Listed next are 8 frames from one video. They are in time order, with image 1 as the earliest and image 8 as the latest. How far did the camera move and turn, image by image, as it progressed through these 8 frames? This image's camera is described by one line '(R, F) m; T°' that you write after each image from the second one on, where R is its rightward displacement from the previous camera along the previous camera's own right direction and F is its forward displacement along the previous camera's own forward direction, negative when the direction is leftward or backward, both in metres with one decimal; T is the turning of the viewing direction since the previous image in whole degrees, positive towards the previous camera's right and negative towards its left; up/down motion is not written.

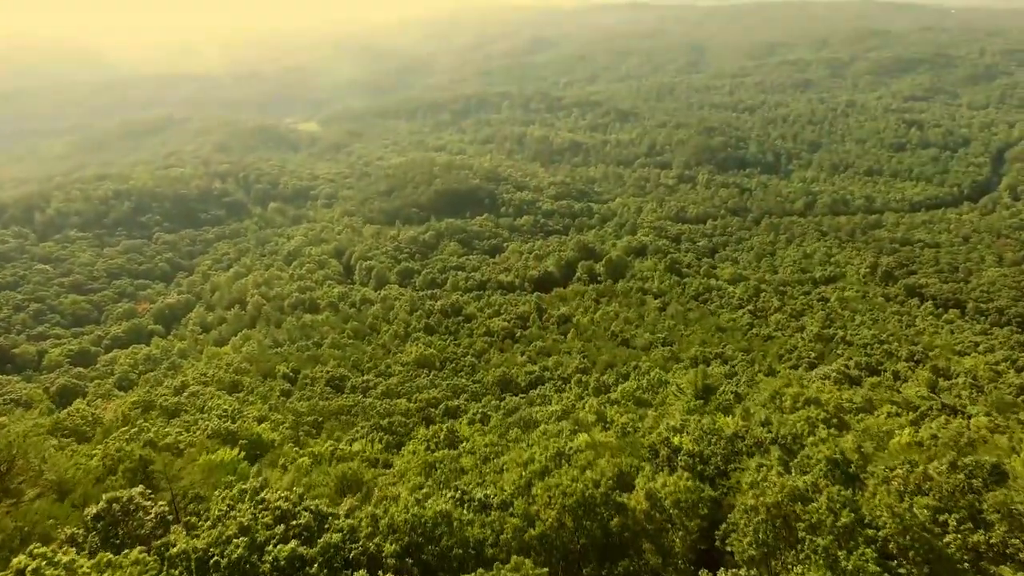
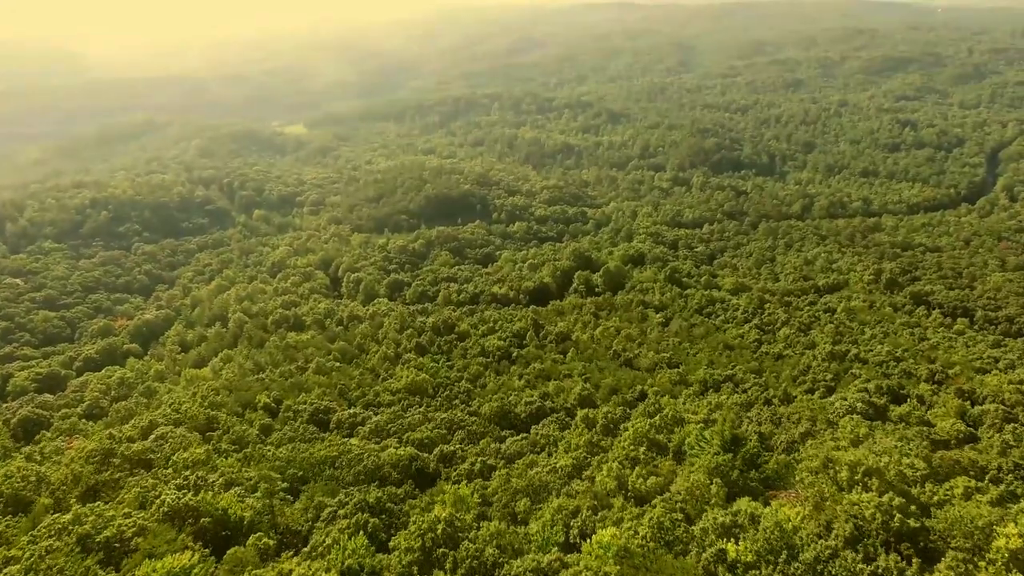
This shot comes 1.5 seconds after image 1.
(-0.3, +1.9) m; +1°
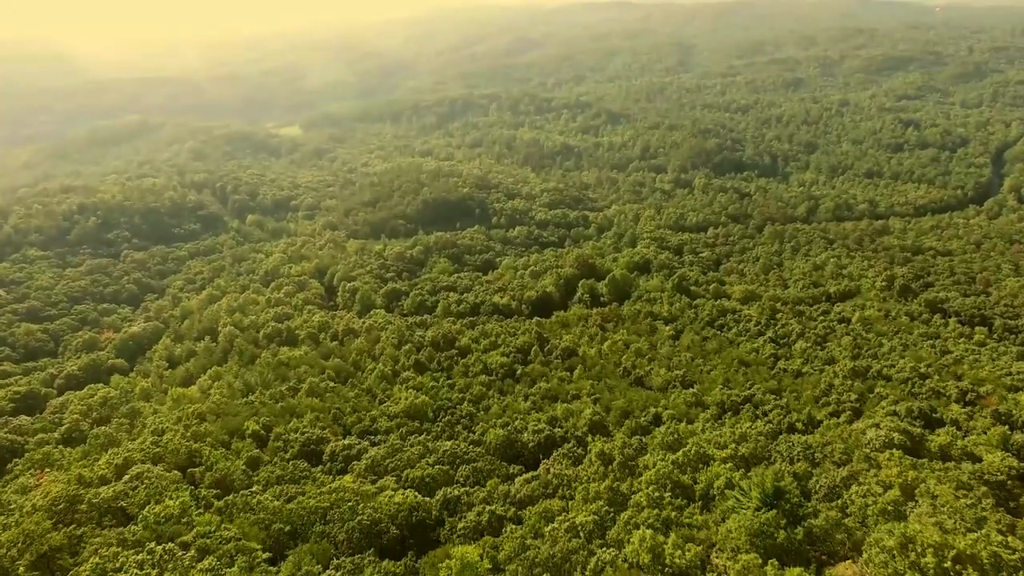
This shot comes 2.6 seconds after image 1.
(-0.3, +1.7) m; 0°
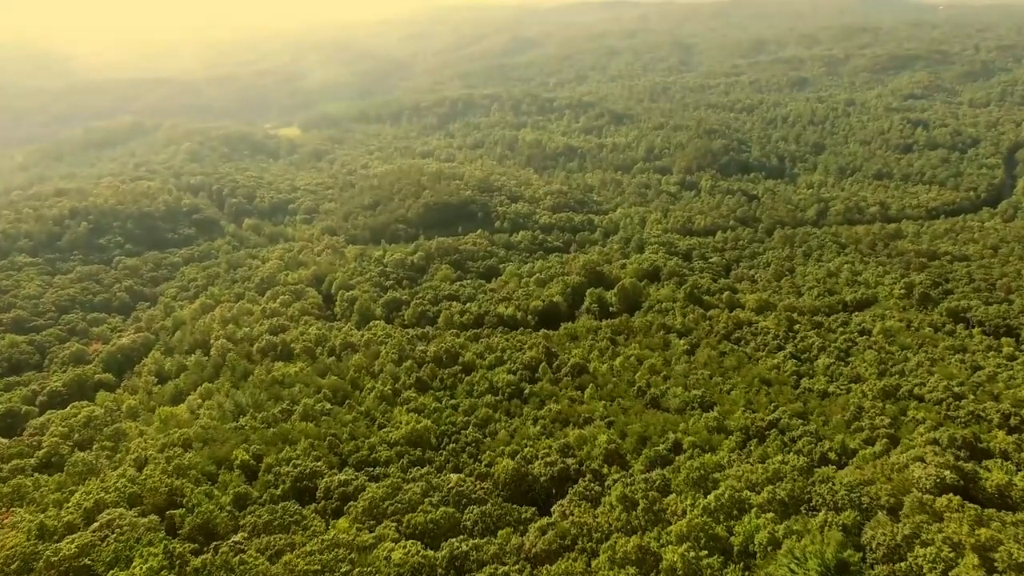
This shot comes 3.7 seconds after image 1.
(-0.3, +1.9) m; 0°
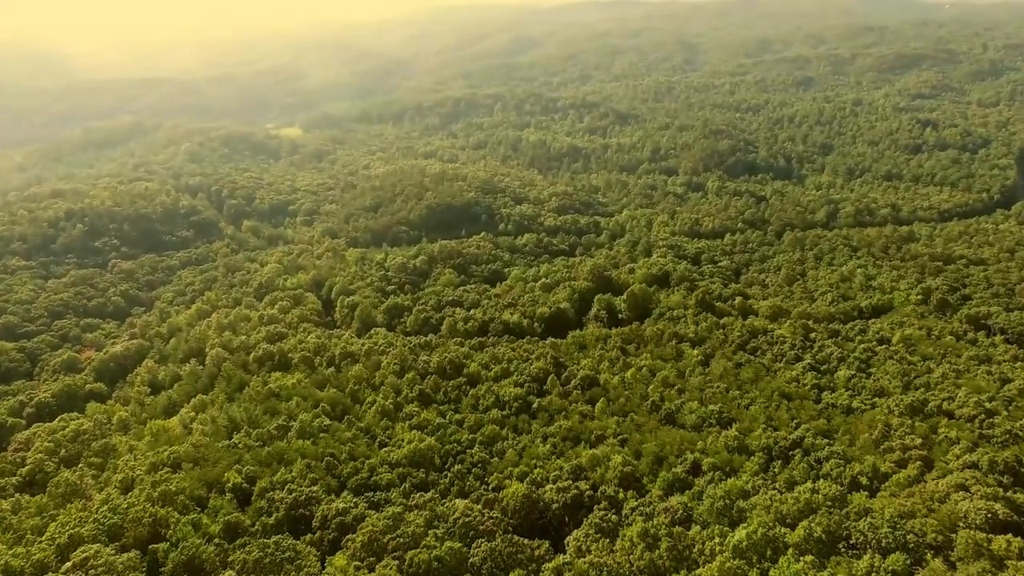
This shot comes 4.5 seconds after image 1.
(-0.2, +1.4) m; 0°
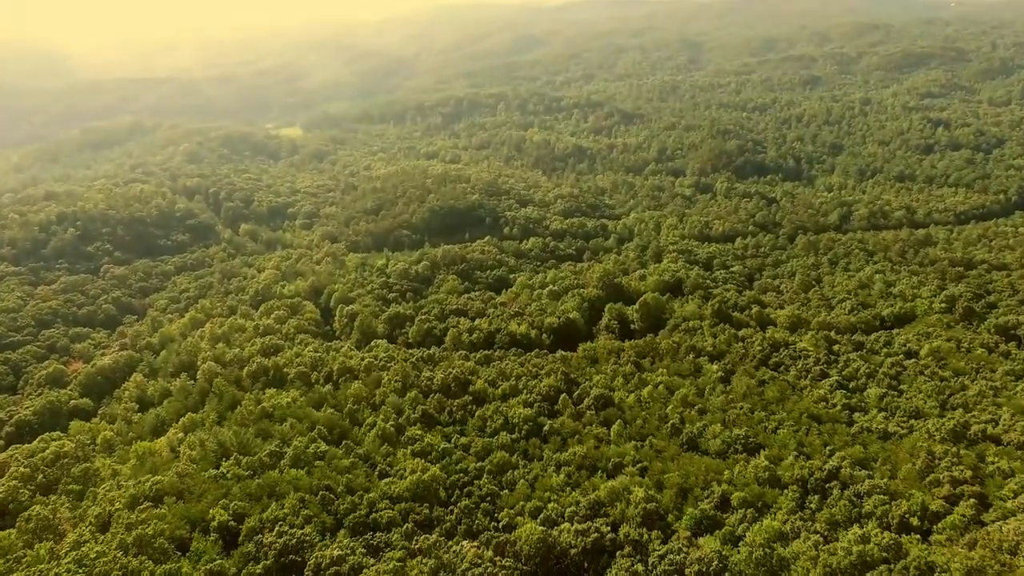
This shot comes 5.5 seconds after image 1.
(-0.3, +1.9) m; 0°
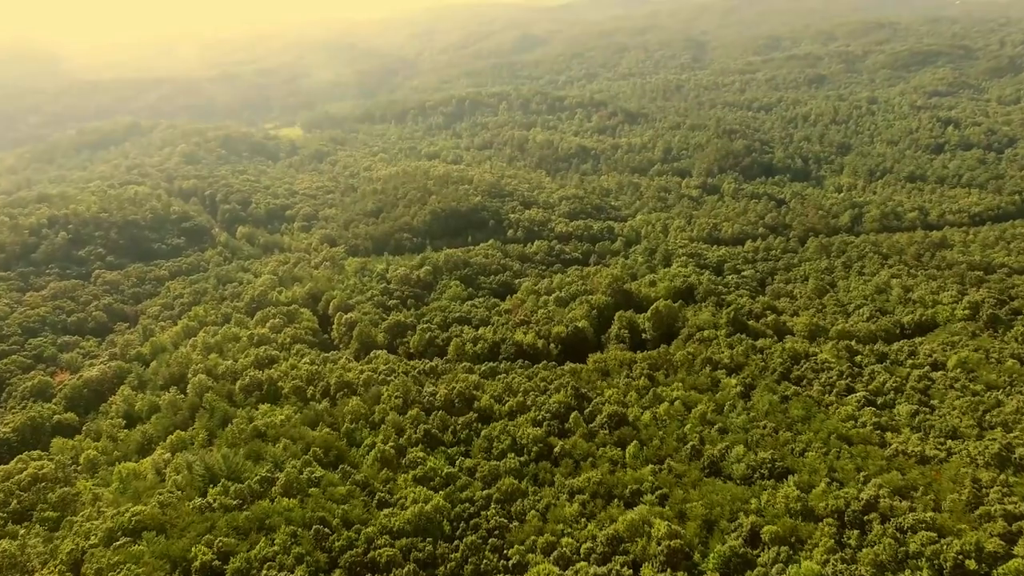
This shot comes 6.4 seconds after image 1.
(-0.3, +1.8) m; 0°
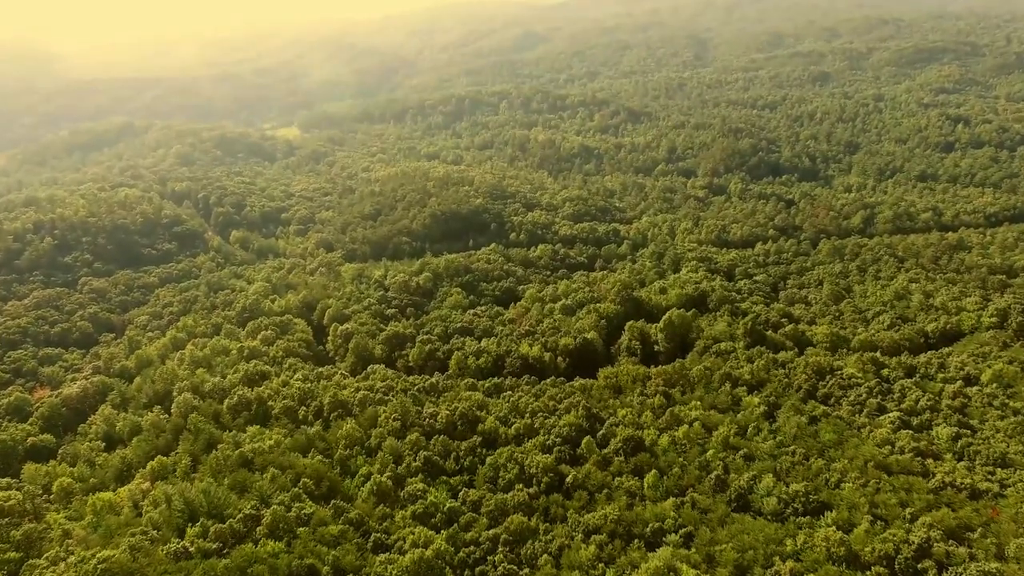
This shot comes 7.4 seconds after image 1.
(-0.3, +2.1) m; 0°
